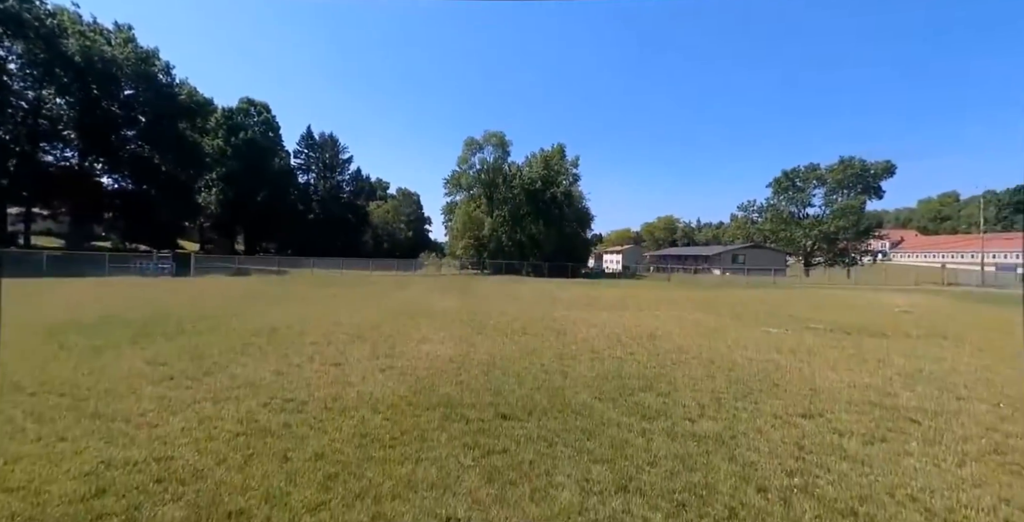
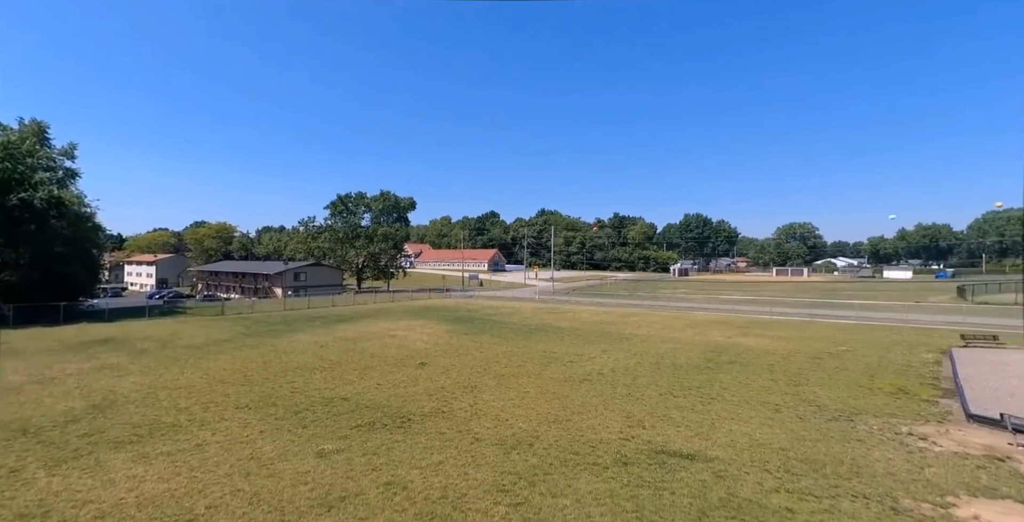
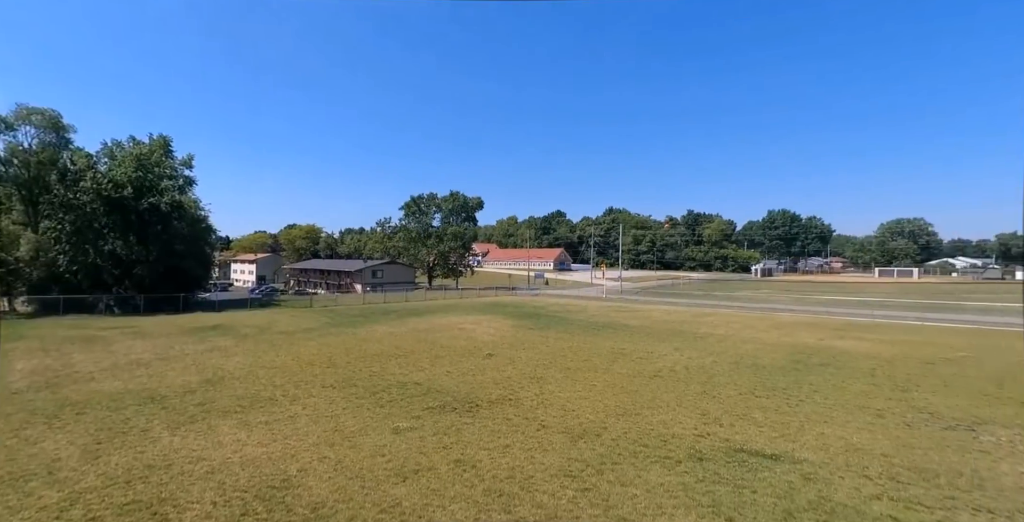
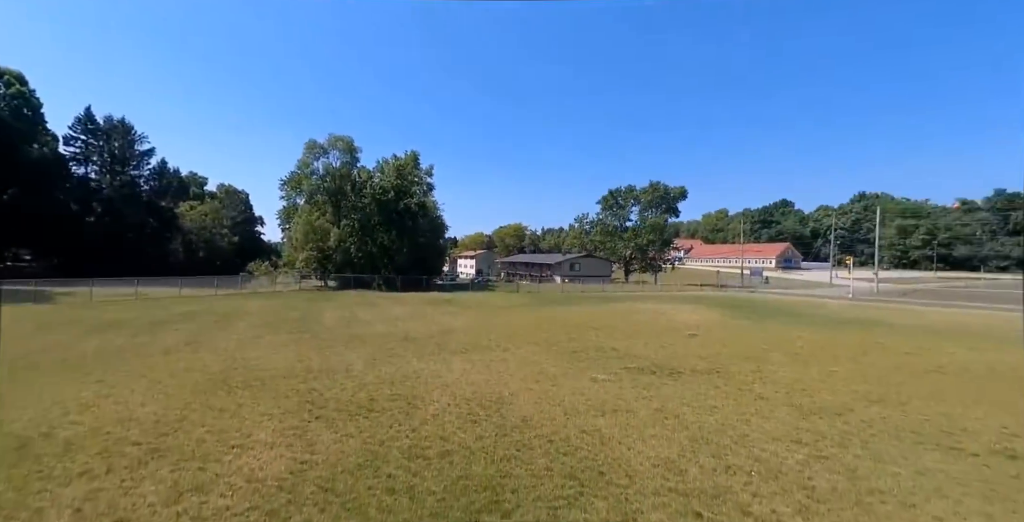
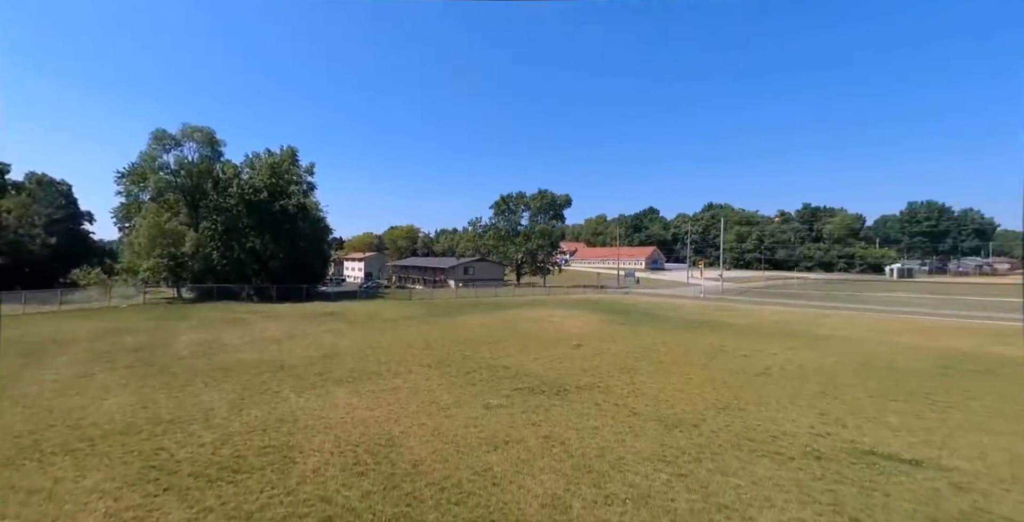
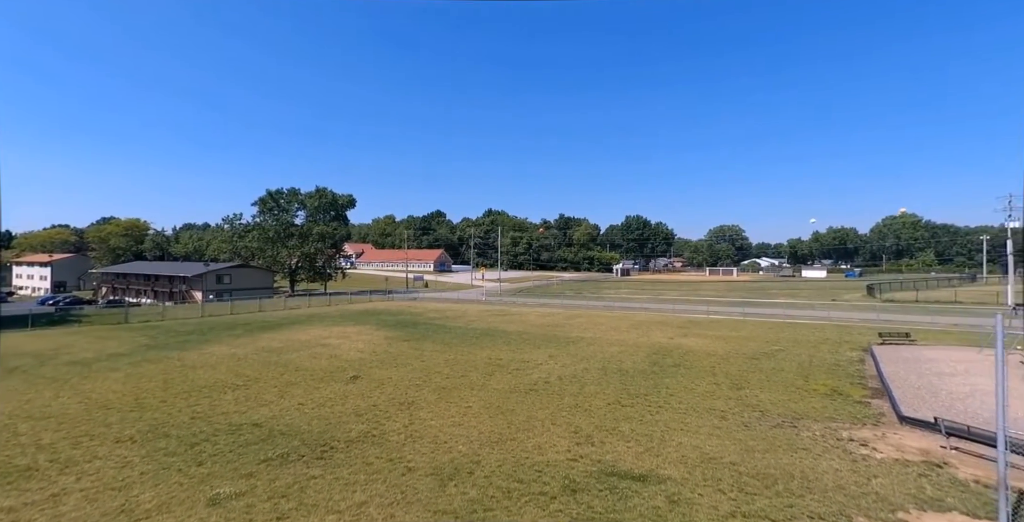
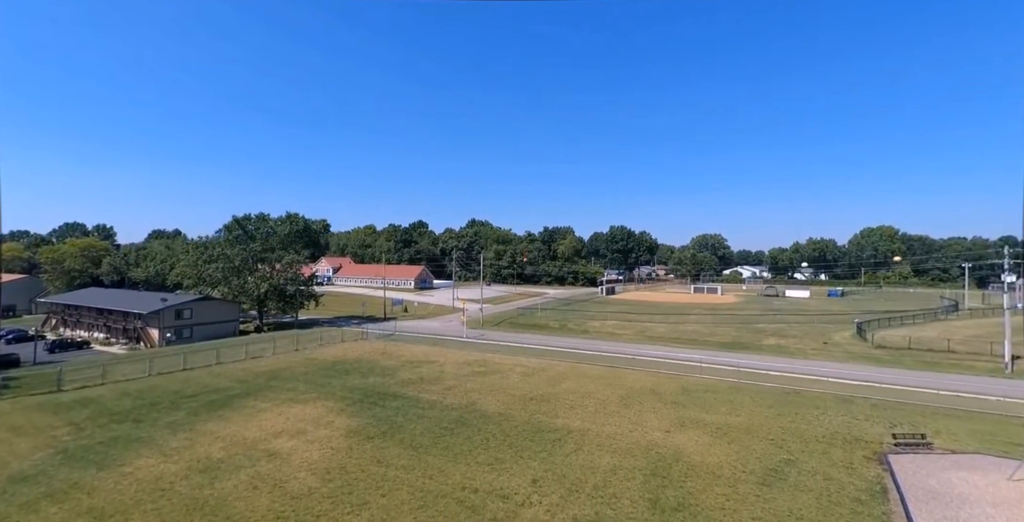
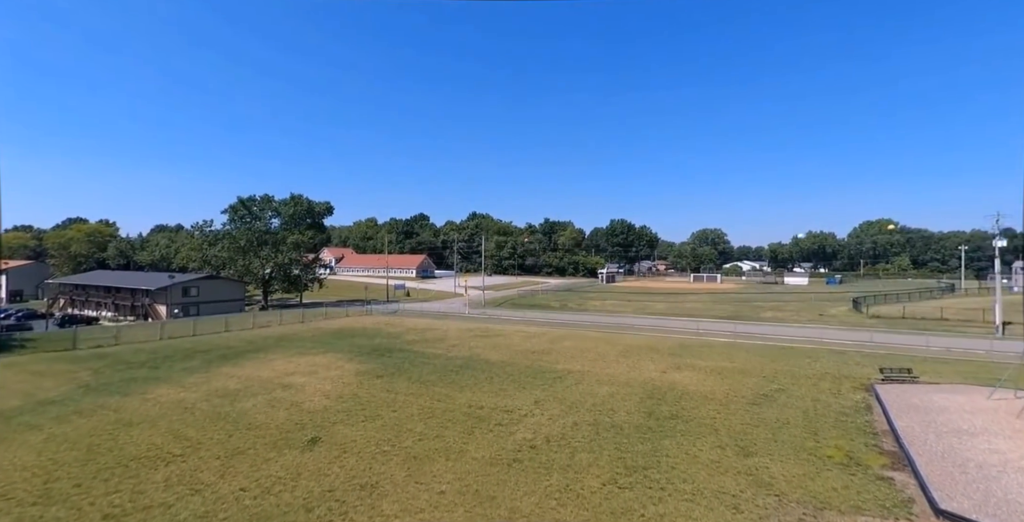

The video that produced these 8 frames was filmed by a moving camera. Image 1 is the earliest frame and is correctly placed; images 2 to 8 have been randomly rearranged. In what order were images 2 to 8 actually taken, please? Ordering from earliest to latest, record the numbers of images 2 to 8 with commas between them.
4, 5, 3, 2, 6, 8, 7
